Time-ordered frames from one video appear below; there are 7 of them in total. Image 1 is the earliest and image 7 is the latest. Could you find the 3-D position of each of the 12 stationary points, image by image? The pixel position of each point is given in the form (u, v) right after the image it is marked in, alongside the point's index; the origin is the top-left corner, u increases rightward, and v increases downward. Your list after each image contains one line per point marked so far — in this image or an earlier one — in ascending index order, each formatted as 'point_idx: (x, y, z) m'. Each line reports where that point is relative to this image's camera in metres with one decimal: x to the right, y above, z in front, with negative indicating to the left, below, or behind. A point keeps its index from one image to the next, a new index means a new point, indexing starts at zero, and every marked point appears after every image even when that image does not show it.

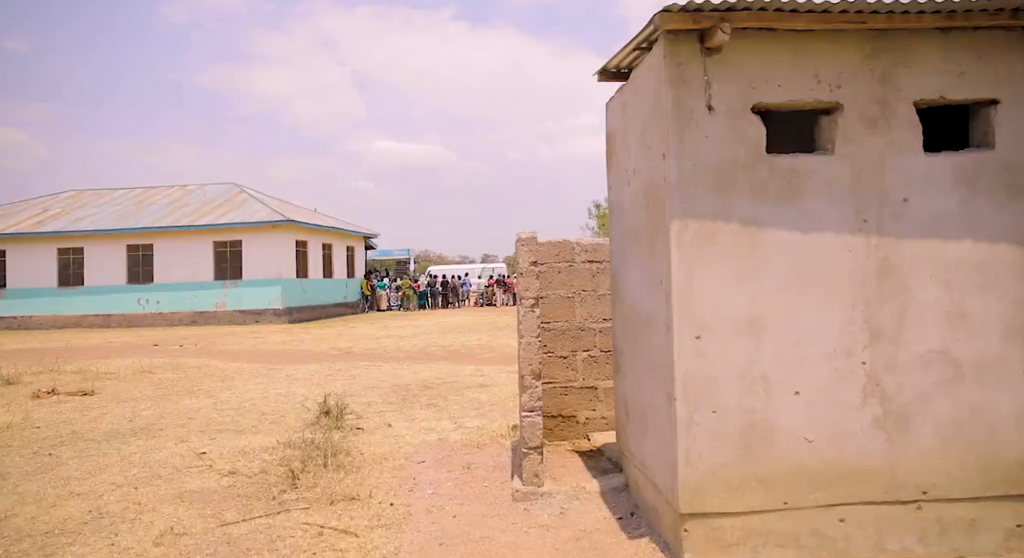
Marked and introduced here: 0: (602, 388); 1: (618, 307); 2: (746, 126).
0: (+0.8, -1.0, +6.1) m
1: (+0.7, -0.2, +4.7) m
2: (+1.1, +0.8, +3.4) m
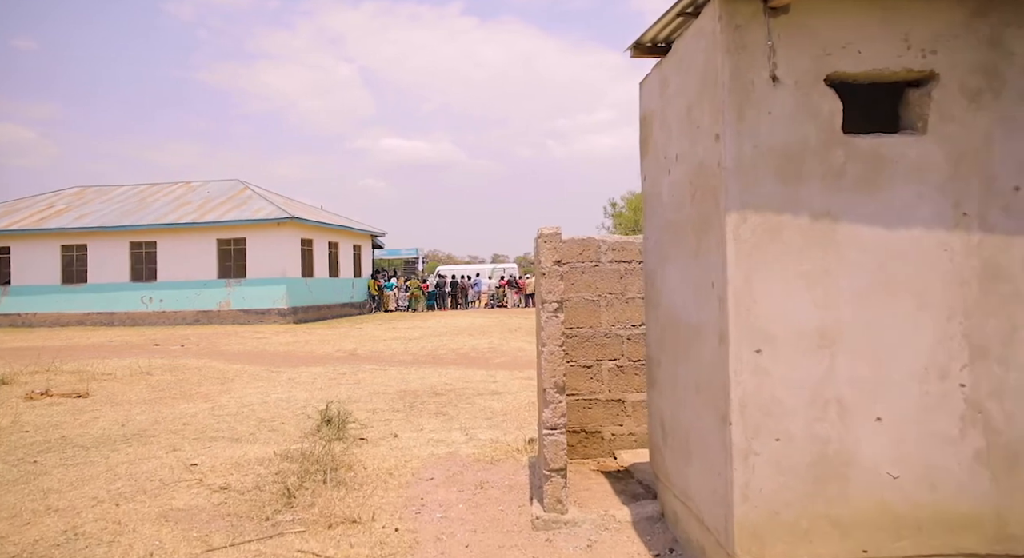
0: (+0.9, -1.0, +5.5) m
1: (+0.8, -0.2, +4.2) m
2: (+1.3, +0.7, +2.9) m
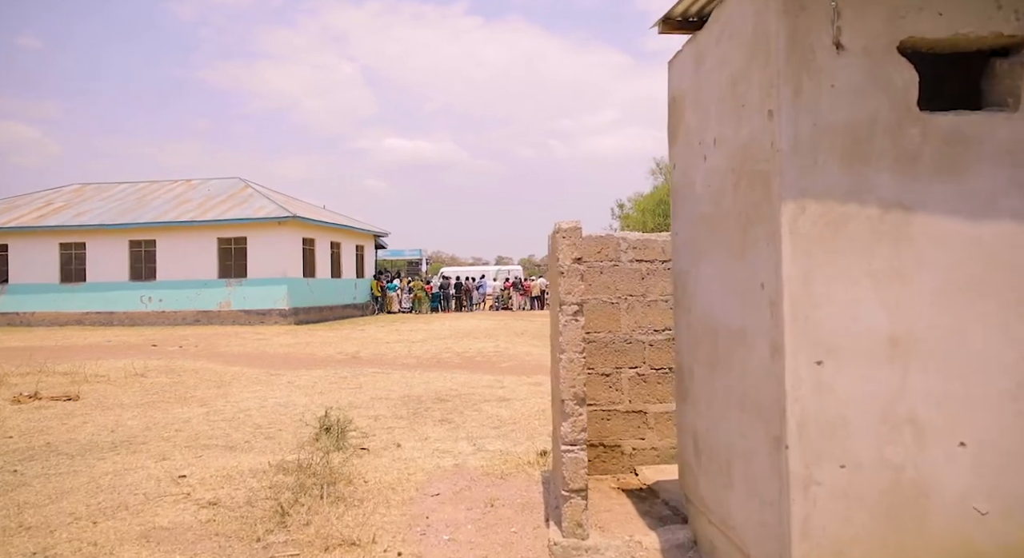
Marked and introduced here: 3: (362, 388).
0: (+1.0, -1.0, +5.1) m
1: (+0.9, -0.2, +3.8) m
2: (+1.4, +0.7, +2.5) m
3: (-2.4, -1.7, +10.9) m
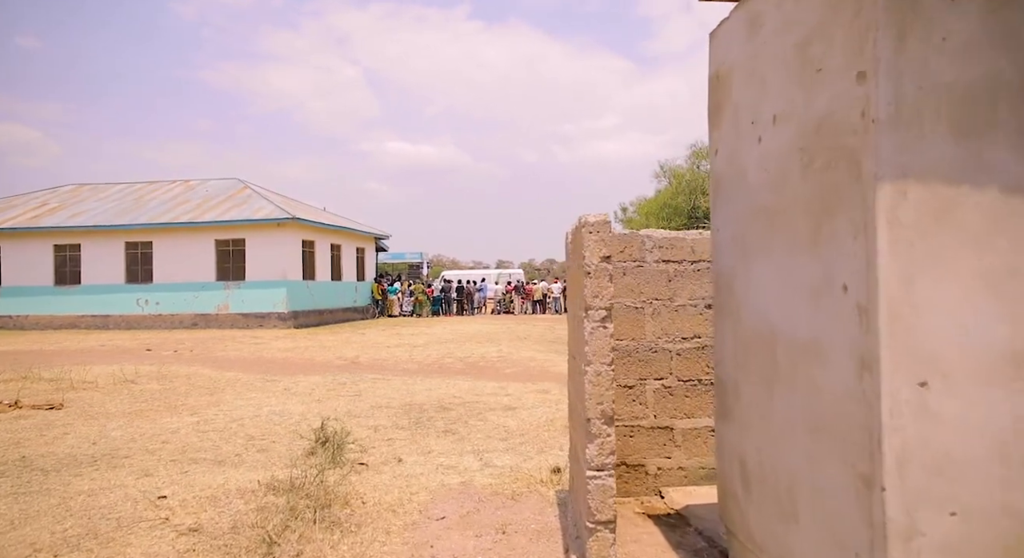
0: (+1.1, -1.0, +4.7) m
1: (+1.0, -0.2, +3.3) m
2: (+1.4, +0.7, +2.0) m
3: (-2.3, -1.7, +10.4) m
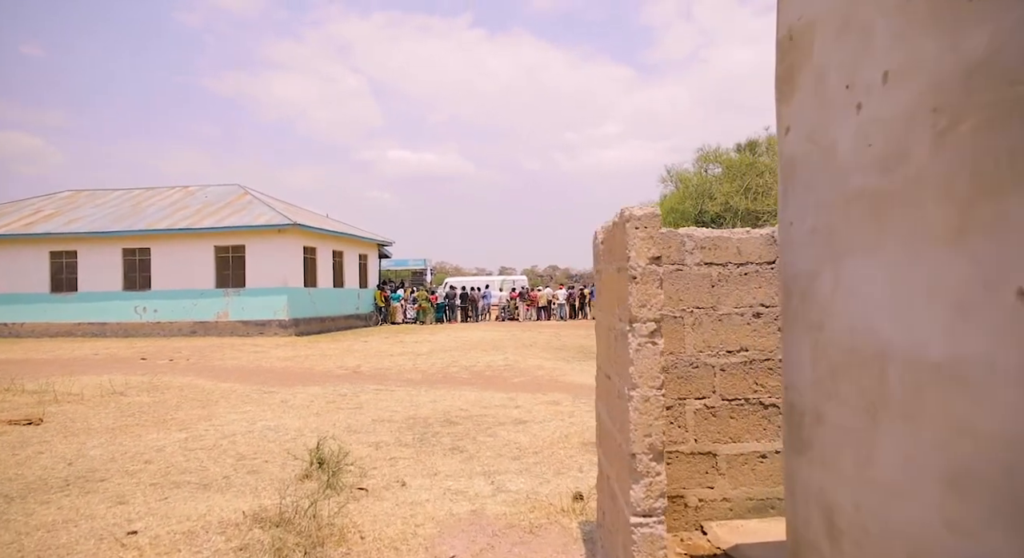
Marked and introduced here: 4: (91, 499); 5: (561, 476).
0: (+1.2, -1.0, +4.0) m
1: (+1.1, -0.2, +2.7) m
2: (+1.5, +0.7, +1.4) m
3: (-2.1, -1.8, +9.8) m
4: (-3.3, -1.7, +5.5) m
5: (+0.4, -1.7, +6.0) m
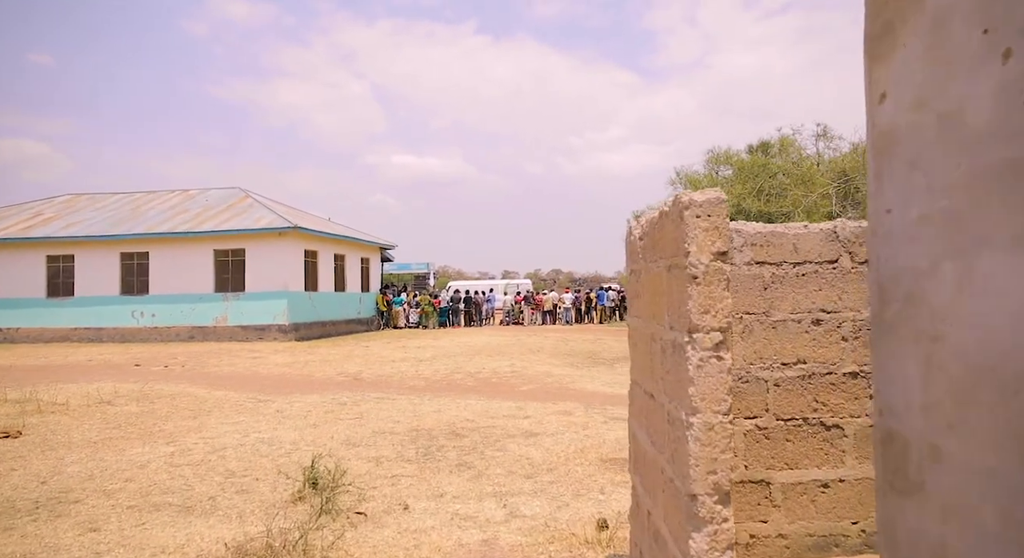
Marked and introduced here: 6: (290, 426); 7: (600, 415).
0: (+1.3, -1.0, +3.5) m
1: (+1.2, -0.2, +2.2) m
2: (+1.6, +0.8, +0.8) m
3: (-2.0, -1.9, +9.2) m
4: (-3.2, -1.7, +4.9) m
5: (+0.5, -1.7, +5.4) m
6: (-2.8, -1.9, +8.9) m
7: (+1.2, -1.9, +9.6) m
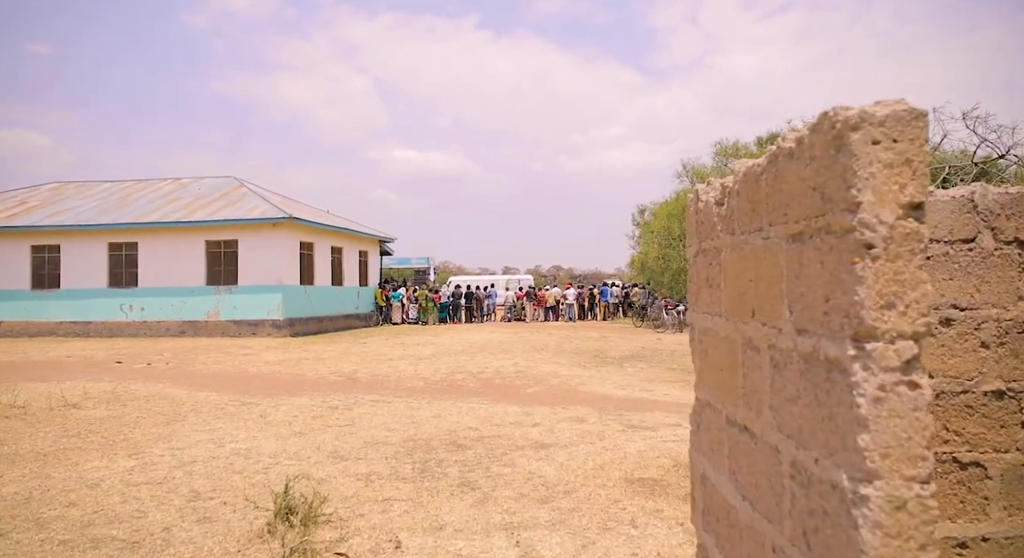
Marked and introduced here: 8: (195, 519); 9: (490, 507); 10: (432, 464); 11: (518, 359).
0: (+1.4, -1.0, +2.5) m
1: (+1.3, -0.2, +1.2) m
2: (+1.7, +0.8, -0.1) m
3: (-1.9, -1.8, +8.3) m
4: (-3.1, -1.7, +4.0) m
5: (+0.6, -1.6, +4.5) m
6: (-2.7, -1.8, +7.9) m
7: (+1.3, -1.8, +8.7) m
8: (-2.3, -1.7, +4.9) m
9: (-0.2, -1.7, +5.1) m
10: (-0.7, -1.7, +6.5) m
11: (+0.2, -1.7, +15.2) m
